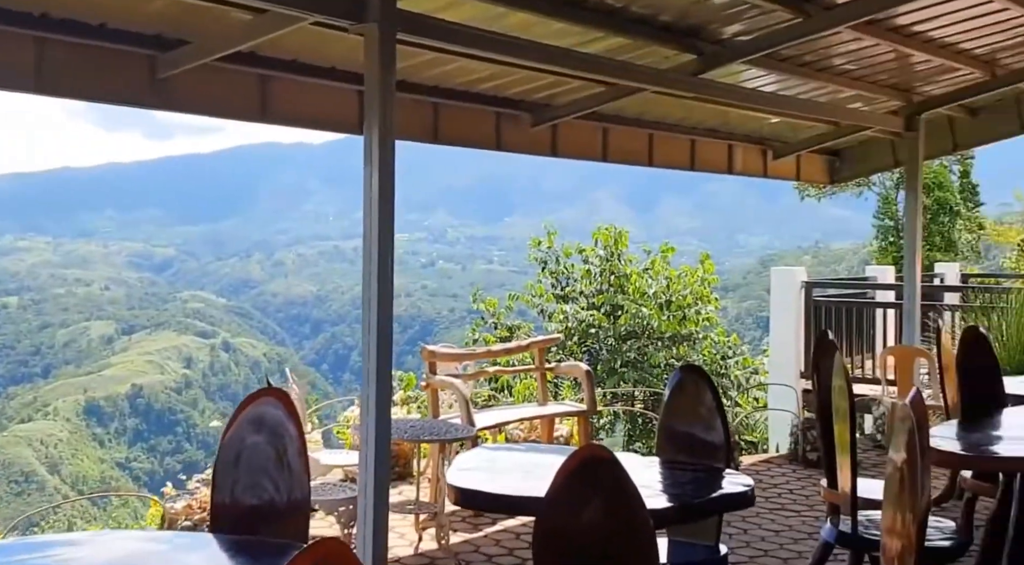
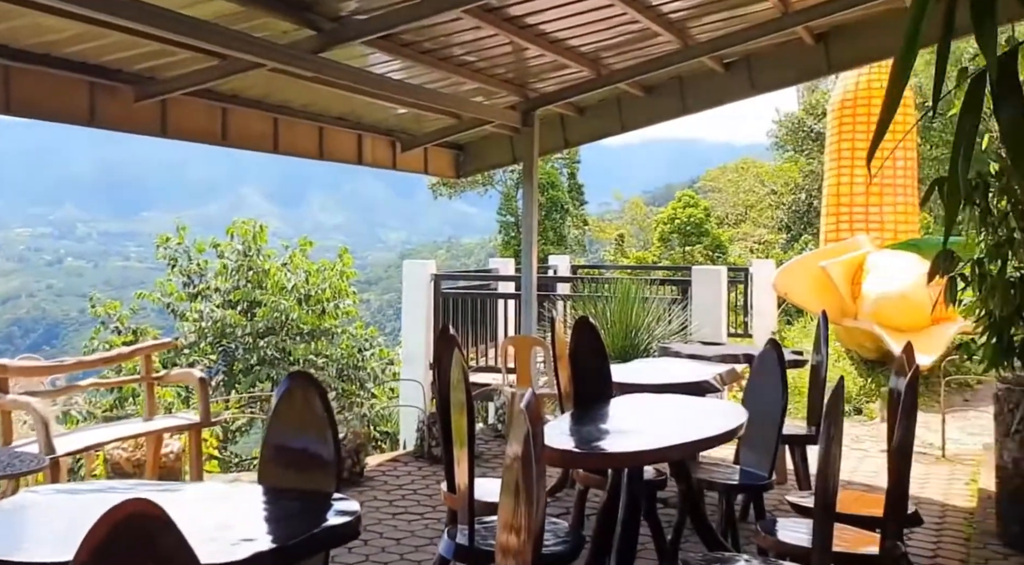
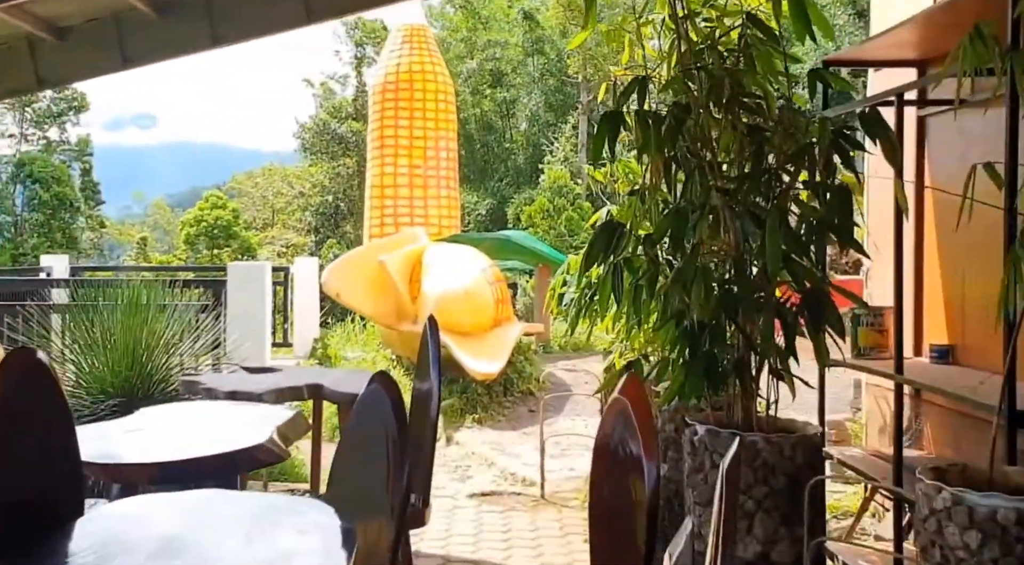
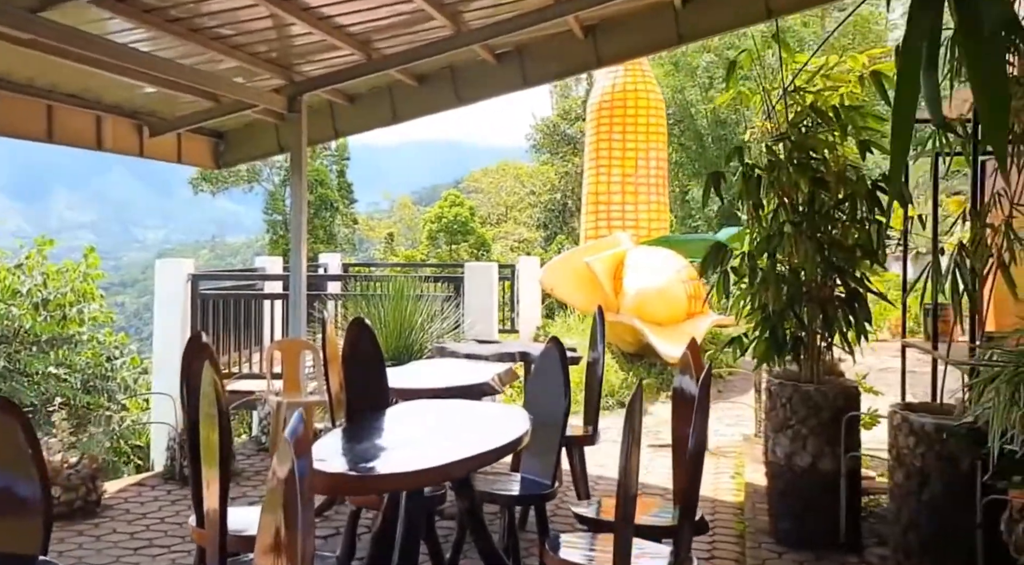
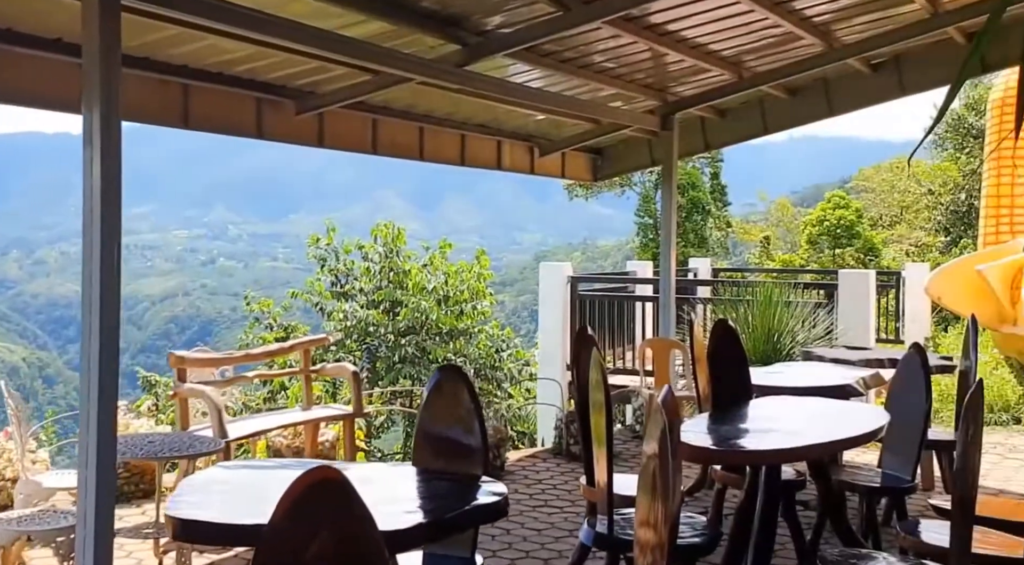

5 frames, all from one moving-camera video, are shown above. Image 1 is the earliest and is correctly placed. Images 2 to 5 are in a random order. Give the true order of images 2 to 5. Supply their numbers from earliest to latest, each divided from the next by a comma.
5, 2, 4, 3
